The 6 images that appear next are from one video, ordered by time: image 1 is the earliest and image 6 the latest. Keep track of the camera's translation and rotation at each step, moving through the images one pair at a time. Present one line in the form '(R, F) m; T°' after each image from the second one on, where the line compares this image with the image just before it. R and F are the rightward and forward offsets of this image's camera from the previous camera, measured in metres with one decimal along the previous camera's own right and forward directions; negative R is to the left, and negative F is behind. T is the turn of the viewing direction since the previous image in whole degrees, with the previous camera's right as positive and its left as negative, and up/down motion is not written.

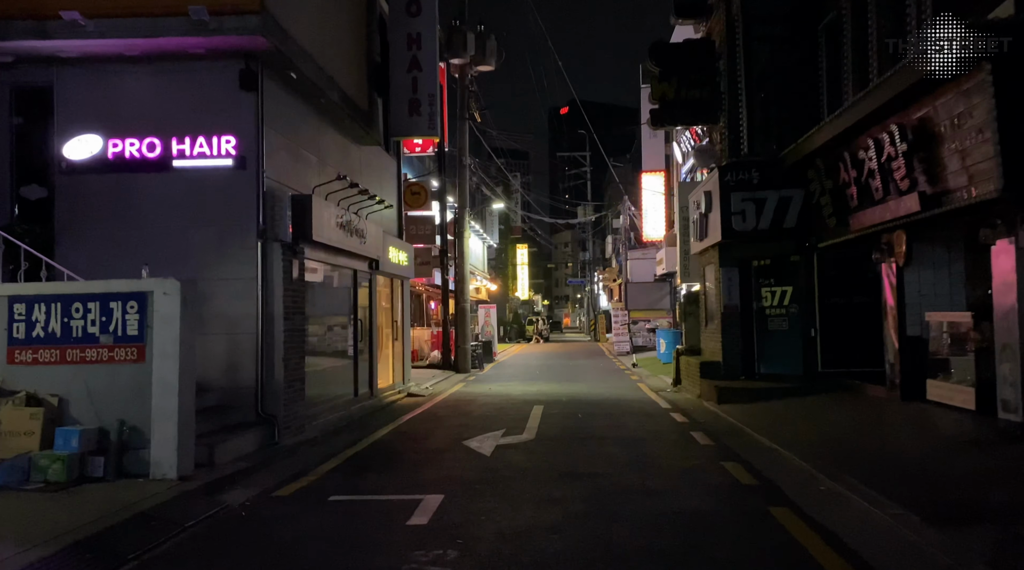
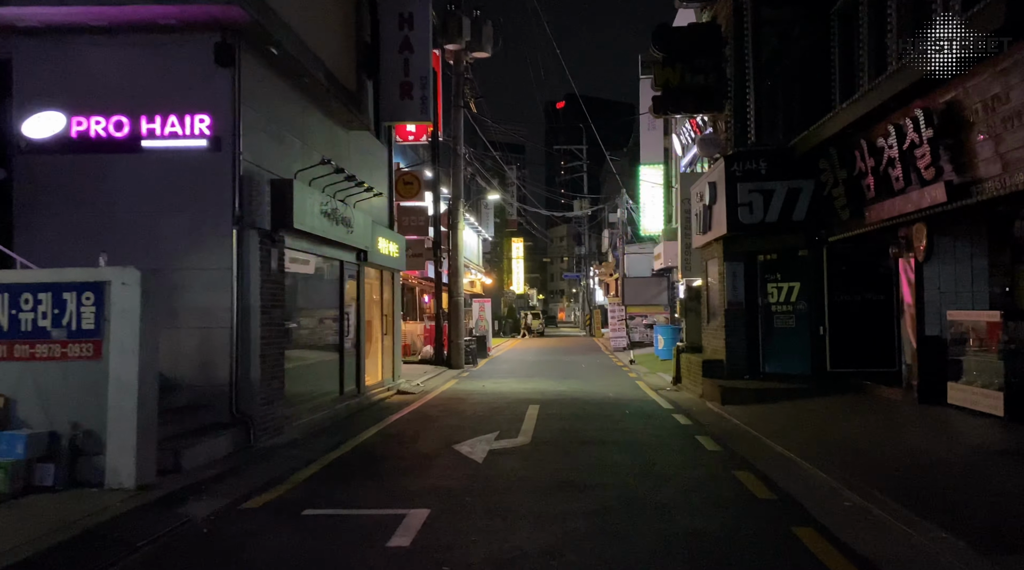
(0.0, +0.7) m; 0°
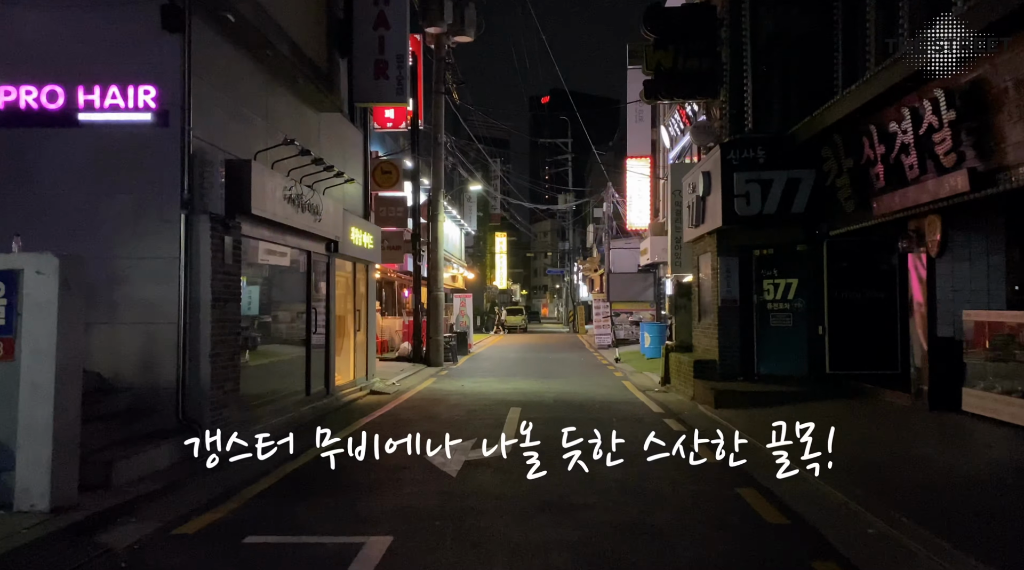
(0.0, +0.9) m; +1°
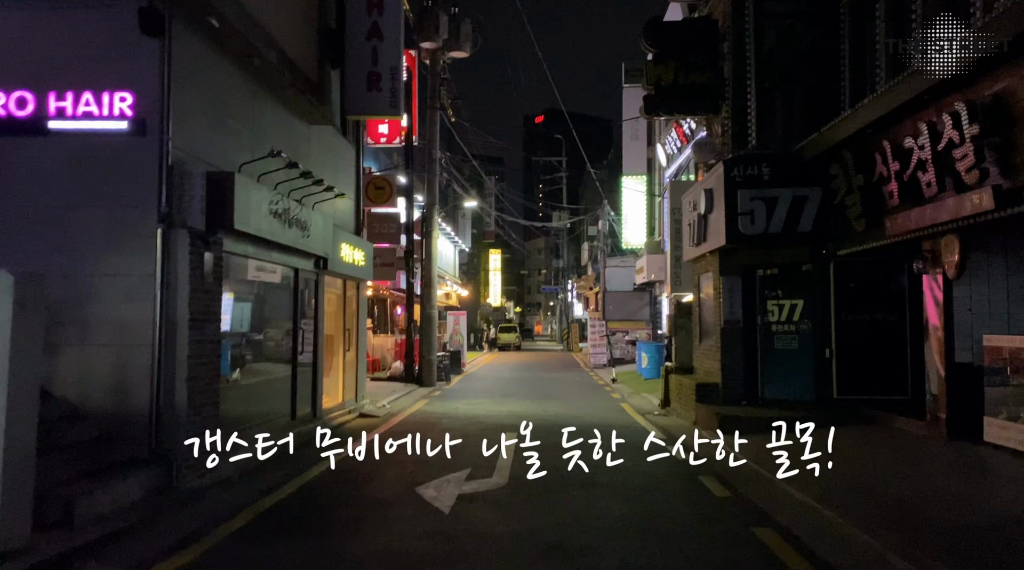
(0.0, +0.5) m; 0°
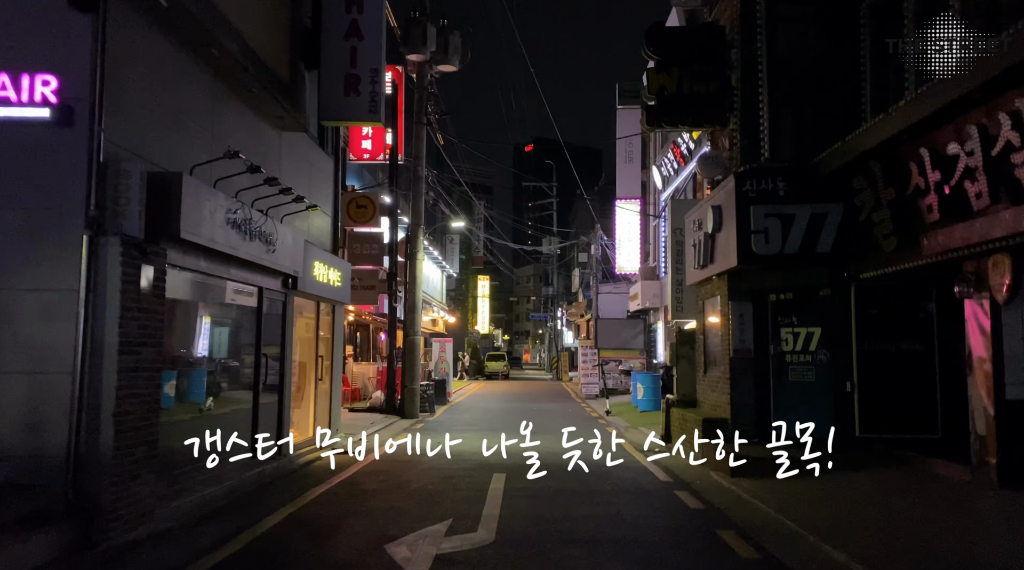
(0.0, +1.2) m; +1°
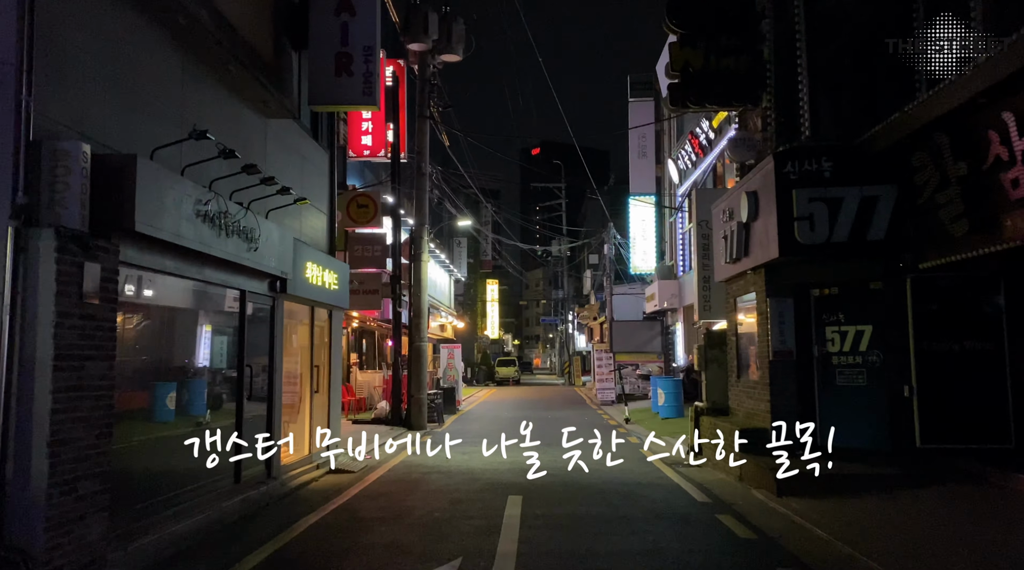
(-0.1, +1.2) m; -1°
